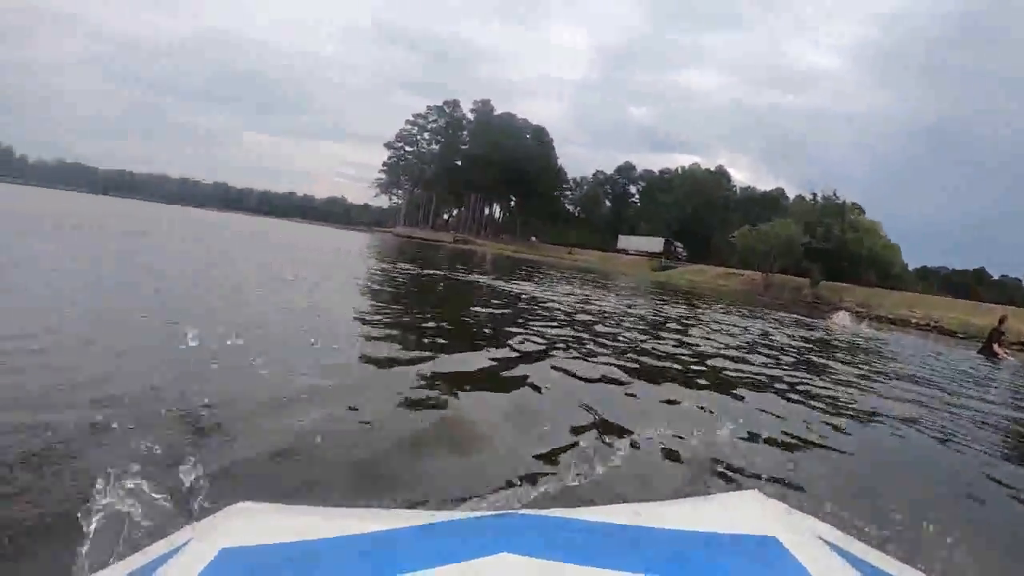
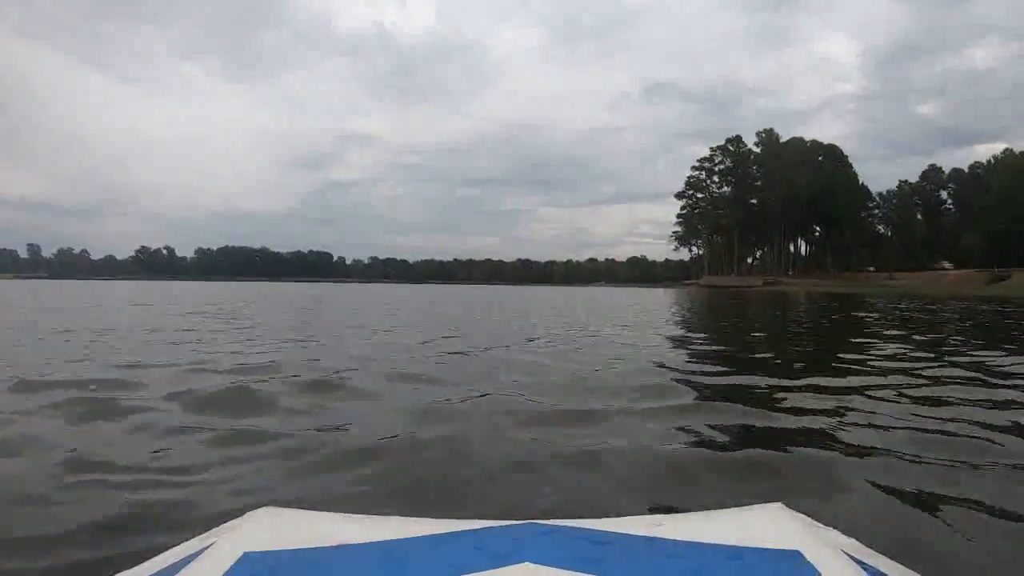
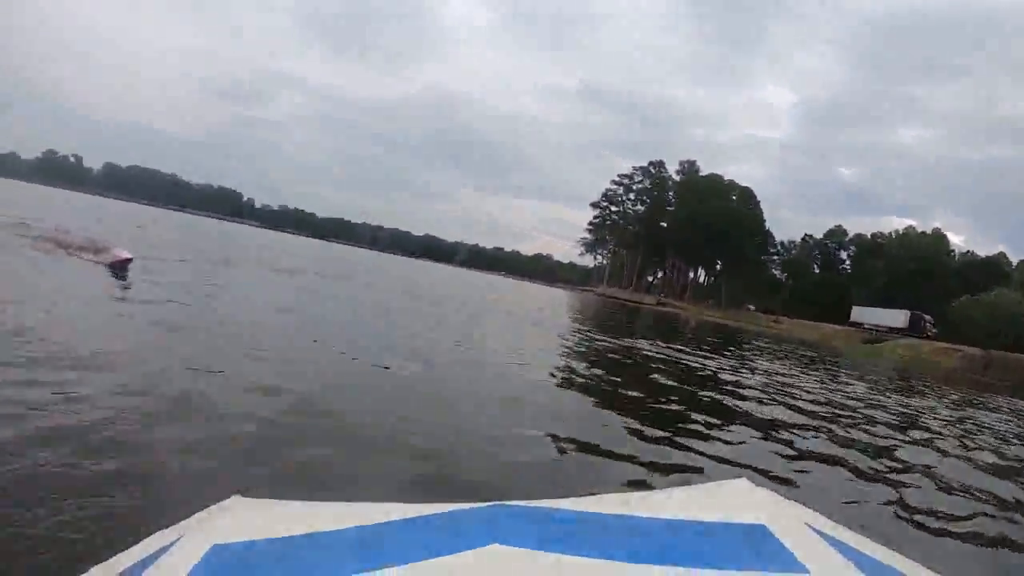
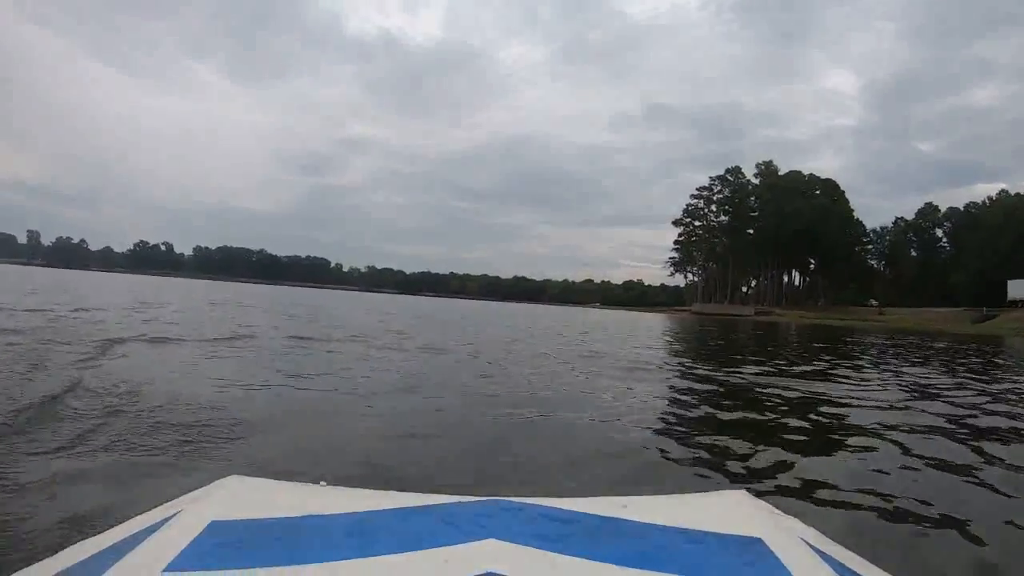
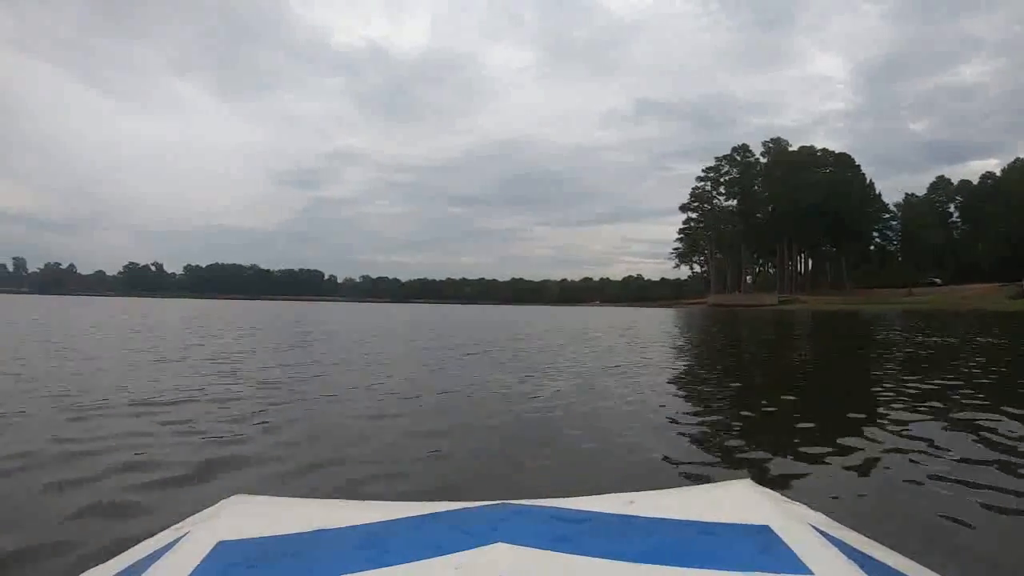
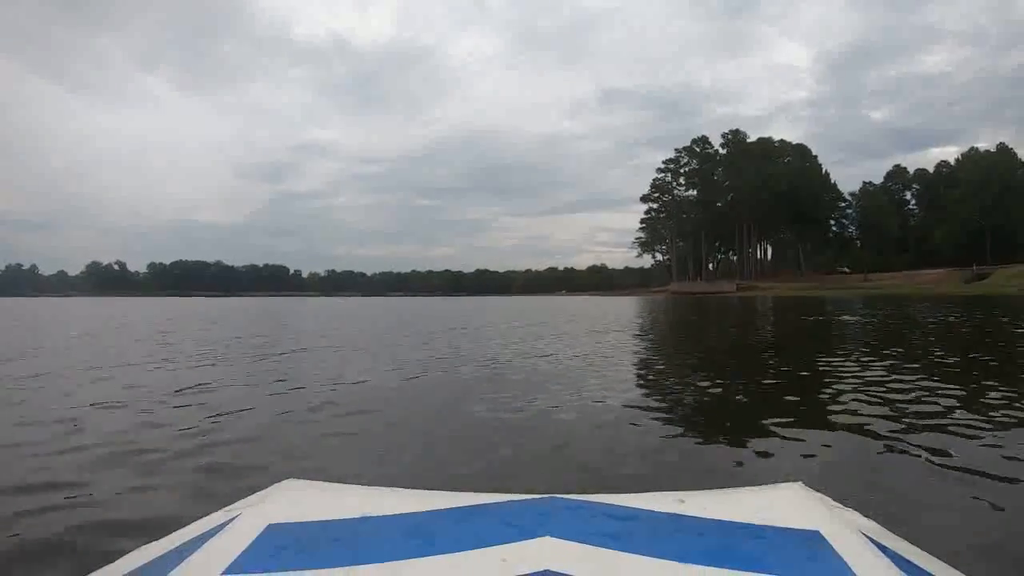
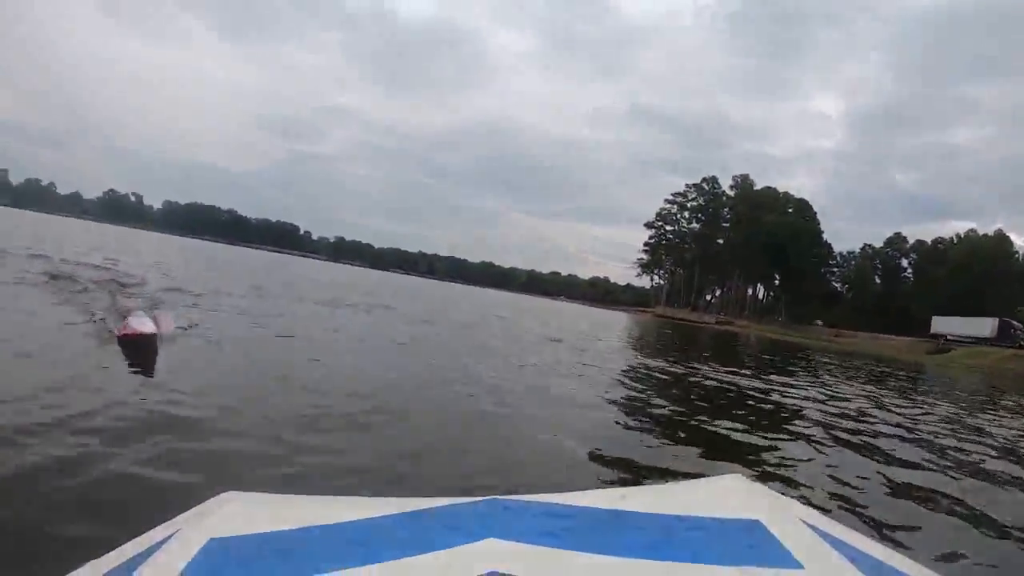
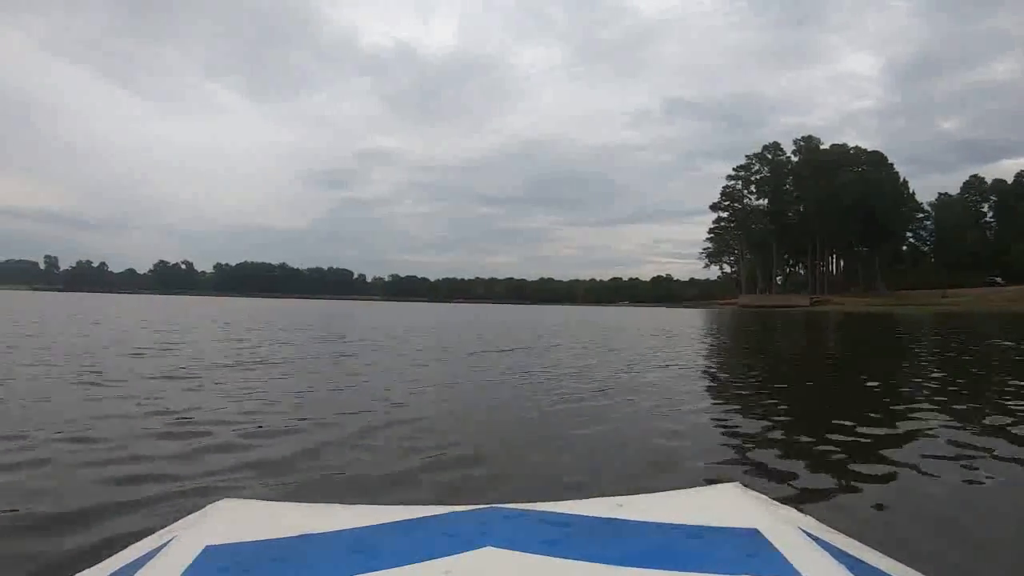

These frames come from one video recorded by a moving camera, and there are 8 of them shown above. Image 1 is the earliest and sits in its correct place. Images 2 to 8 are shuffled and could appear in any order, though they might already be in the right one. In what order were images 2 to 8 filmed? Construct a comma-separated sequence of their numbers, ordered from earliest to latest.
3, 7, 4, 2, 6, 5, 8
